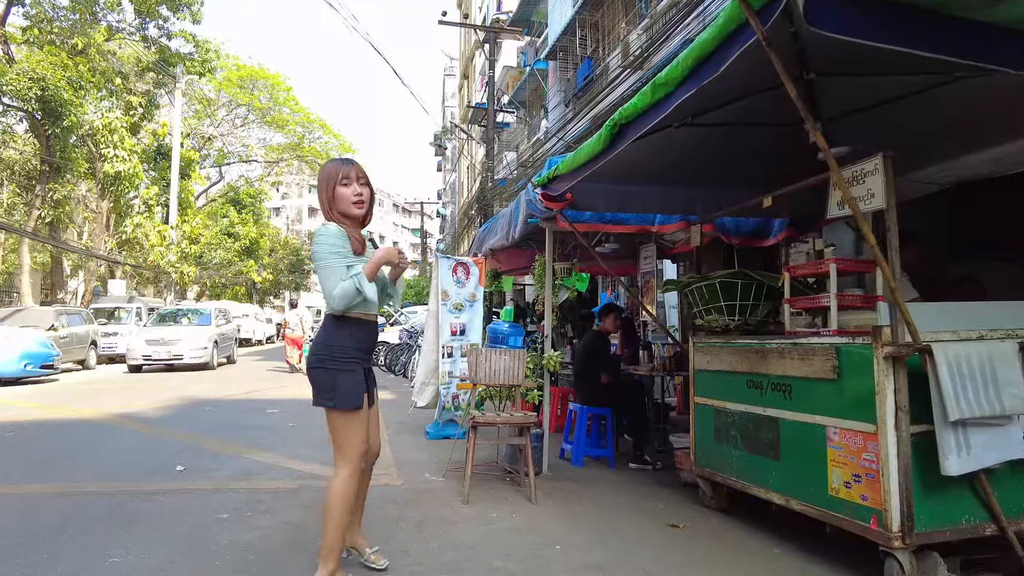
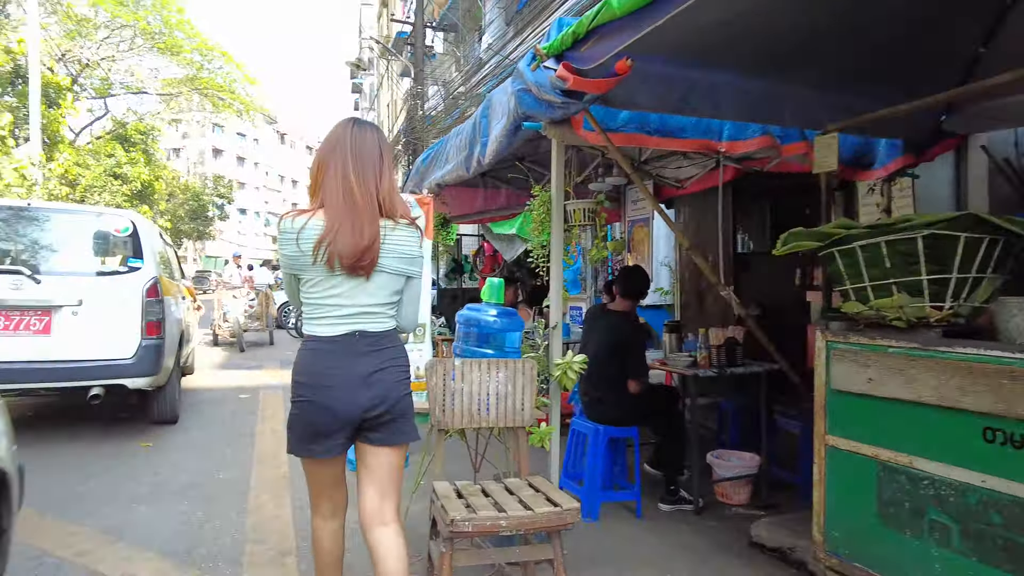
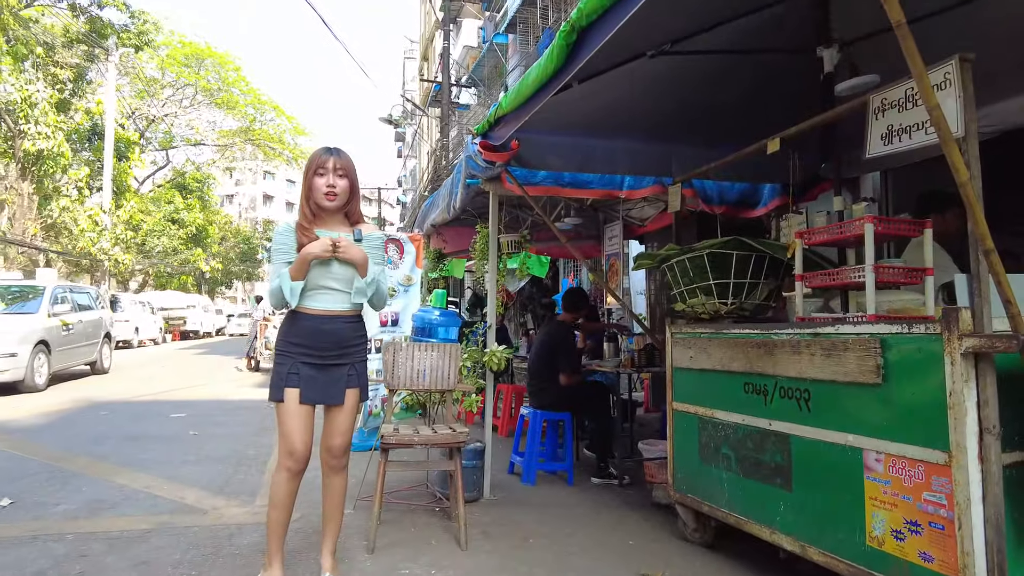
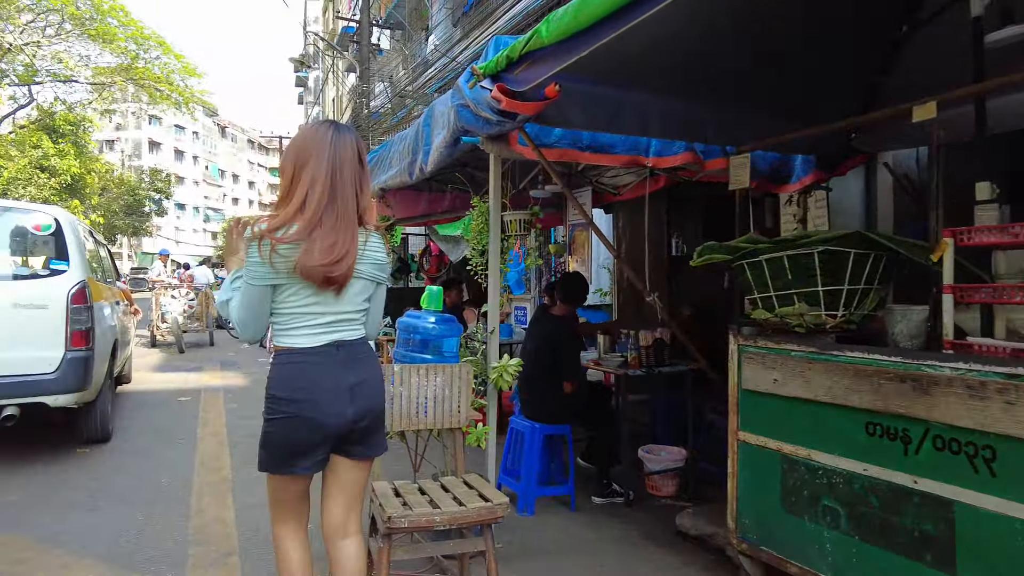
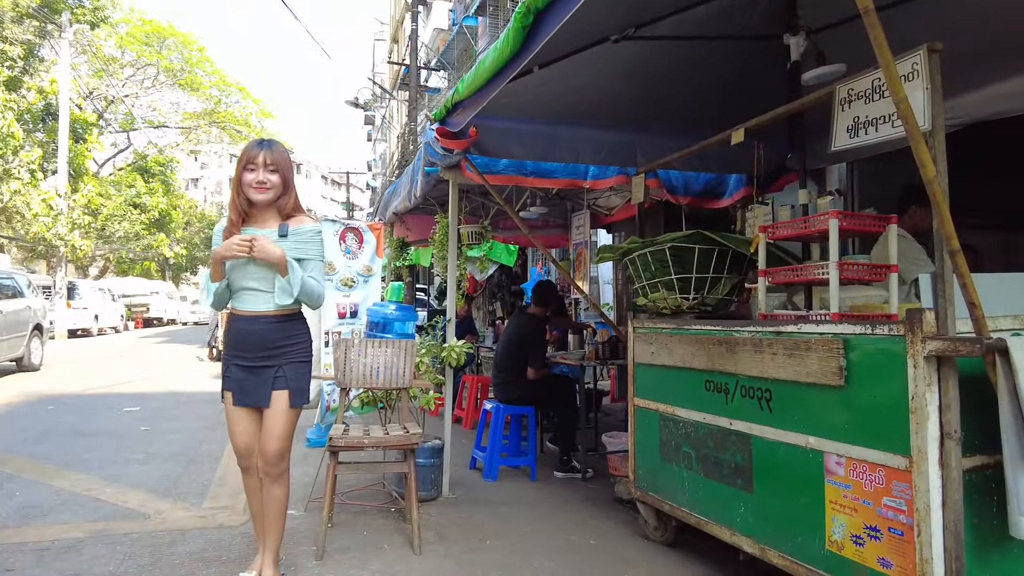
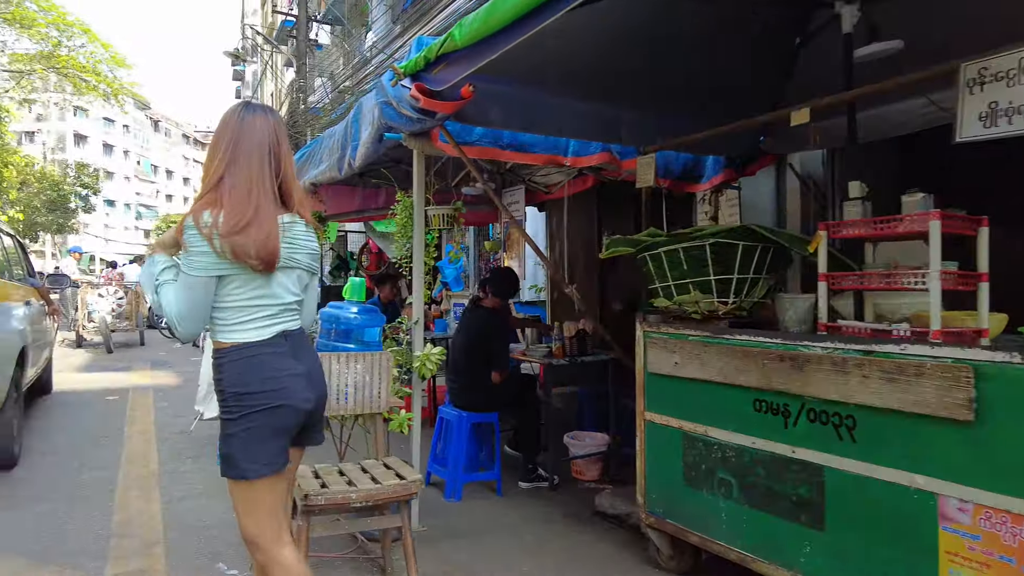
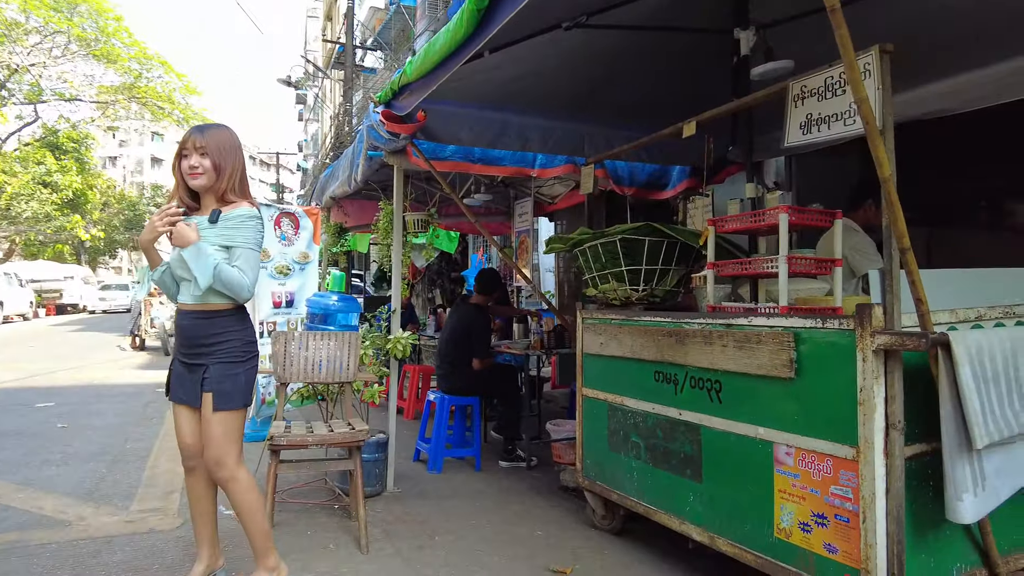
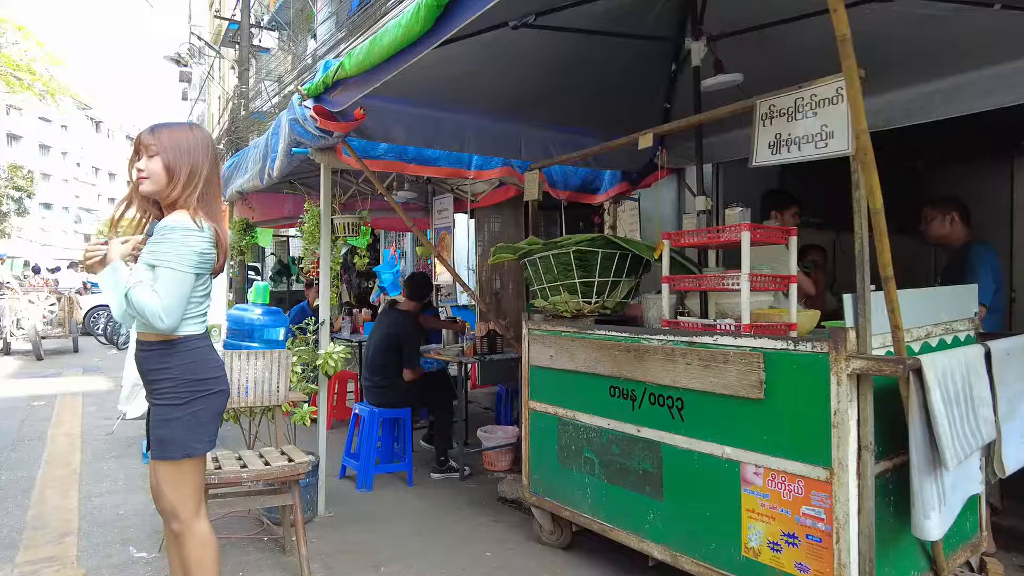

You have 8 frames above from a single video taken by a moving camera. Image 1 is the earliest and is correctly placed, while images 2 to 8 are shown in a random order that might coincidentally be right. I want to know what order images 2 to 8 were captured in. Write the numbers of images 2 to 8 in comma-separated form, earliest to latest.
3, 5, 7, 8, 6, 4, 2
